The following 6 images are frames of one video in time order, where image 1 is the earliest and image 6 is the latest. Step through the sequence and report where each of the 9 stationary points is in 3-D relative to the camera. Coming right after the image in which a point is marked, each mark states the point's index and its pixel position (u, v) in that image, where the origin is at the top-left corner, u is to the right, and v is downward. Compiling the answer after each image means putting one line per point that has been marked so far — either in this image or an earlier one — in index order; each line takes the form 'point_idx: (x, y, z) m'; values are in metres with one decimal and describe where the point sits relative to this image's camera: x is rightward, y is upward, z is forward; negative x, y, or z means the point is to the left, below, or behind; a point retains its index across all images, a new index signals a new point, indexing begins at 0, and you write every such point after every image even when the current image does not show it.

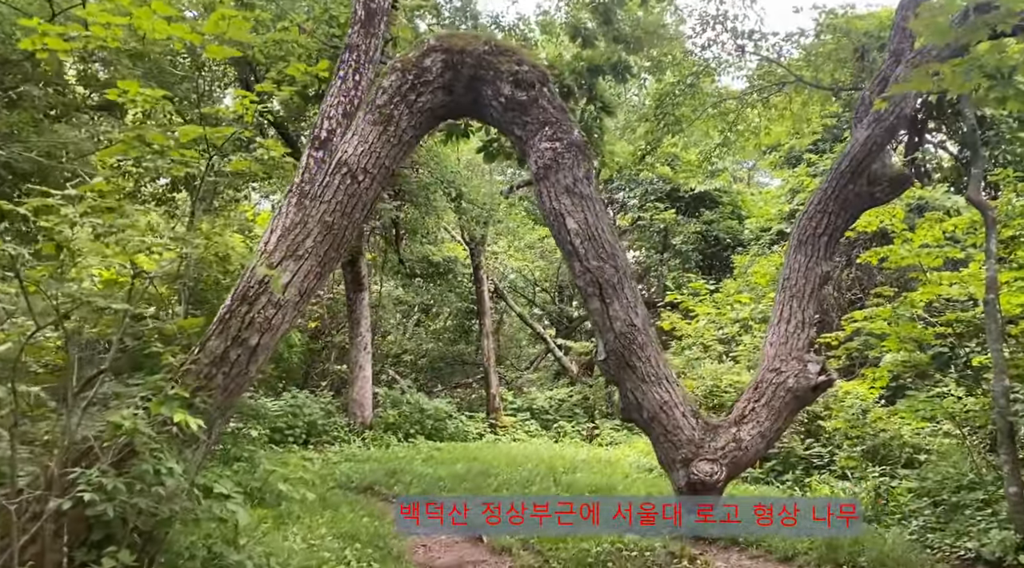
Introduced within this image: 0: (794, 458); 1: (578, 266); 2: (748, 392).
0: (+3.4, -2.1, +9.8) m
1: (+0.3, +0.1, +5.2) m
2: (+1.5, -0.7, +5.3) m
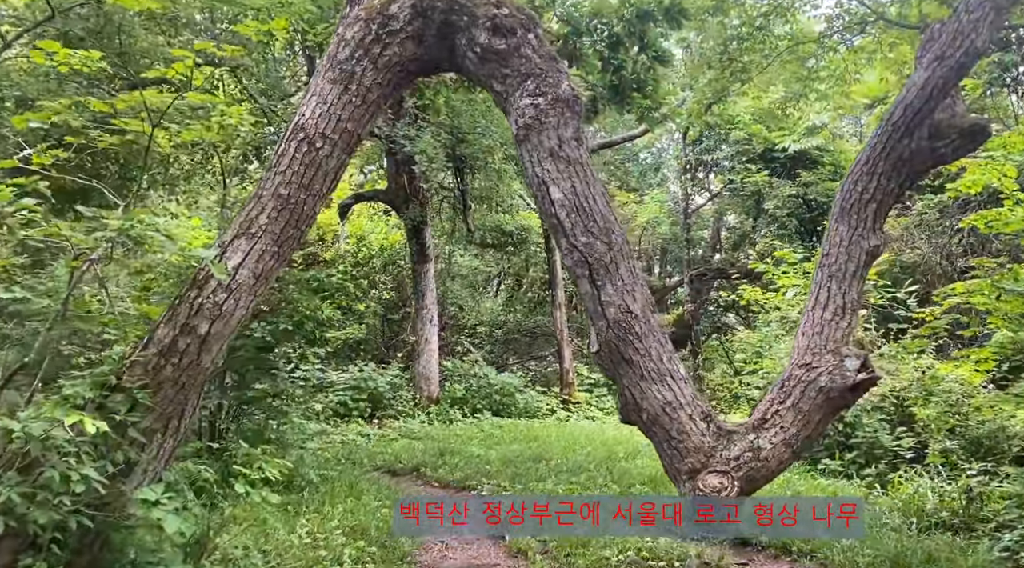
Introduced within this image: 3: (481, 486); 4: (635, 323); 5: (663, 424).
0: (+4.0, -1.8, +8.7) m
1: (+0.3, +0.2, +4.6) m
2: (+1.4, -0.6, +4.5) m
3: (-0.3, -2.0, +8.1) m
4: (+0.6, -0.2, +4.4) m
5: (+0.8, -0.8, +4.4) m
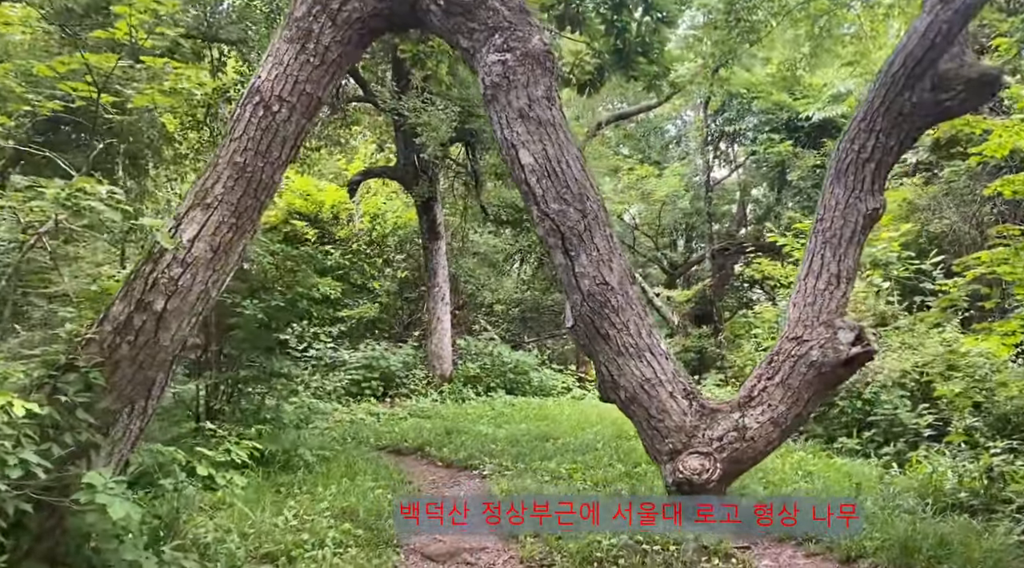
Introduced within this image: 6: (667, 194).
0: (+4.0, -1.5, +8.4) m
1: (+0.1, +0.4, +4.3) m
2: (+1.3, -0.4, +4.2) m
3: (-0.3, -1.8, +7.9) m
4: (+0.5, -0.1, +4.2) m
5: (+0.7, -0.6, +4.1) m
6: (+3.3, +1.9, +17.1) m
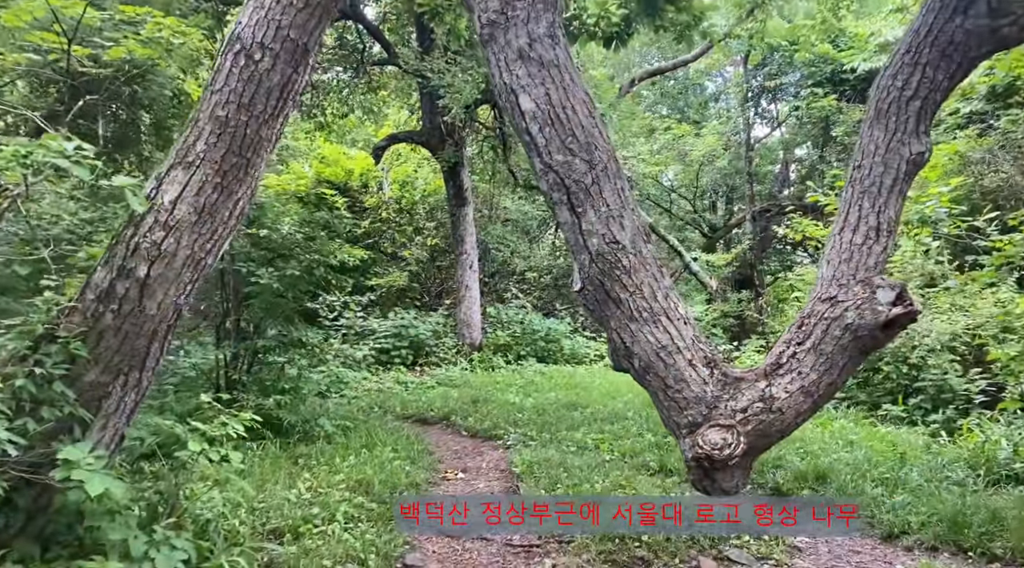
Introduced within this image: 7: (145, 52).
0: (+4.3, -1.1, +7.9) m
1: (+0.1, +0.6, +4.0) m
2: (+1.3, -0.2, +3.9) m
3: (0.0, -1.4, +7.7) m
4: (+0.5, +0.1, +3.8) m
5: (+0.7, -0.4, +3.8) m
6: (+3.9, +2.7, +16.6) m
7: (-2.5, +1.5, +5.3) m
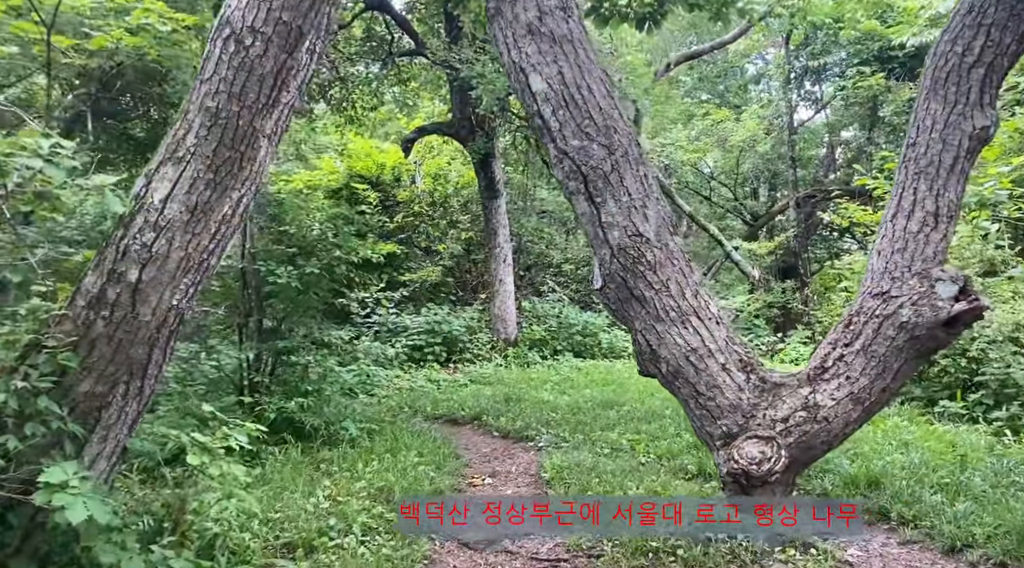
0: (+4.5, -0.9, +7.4) m
1: (+0.2, +0.6, +3.6) m
2: (+1.4, -0.2, +3.5) m
3: (+0.3, -1.4, +7.4) m
4: (+0.6, +0.1, +3.5) m
5: (+0.8, -0.4, +3.5) m
6: (+4.6, +2.9, +16.0) m
7: (-2.3, +1.5, +5.1) m
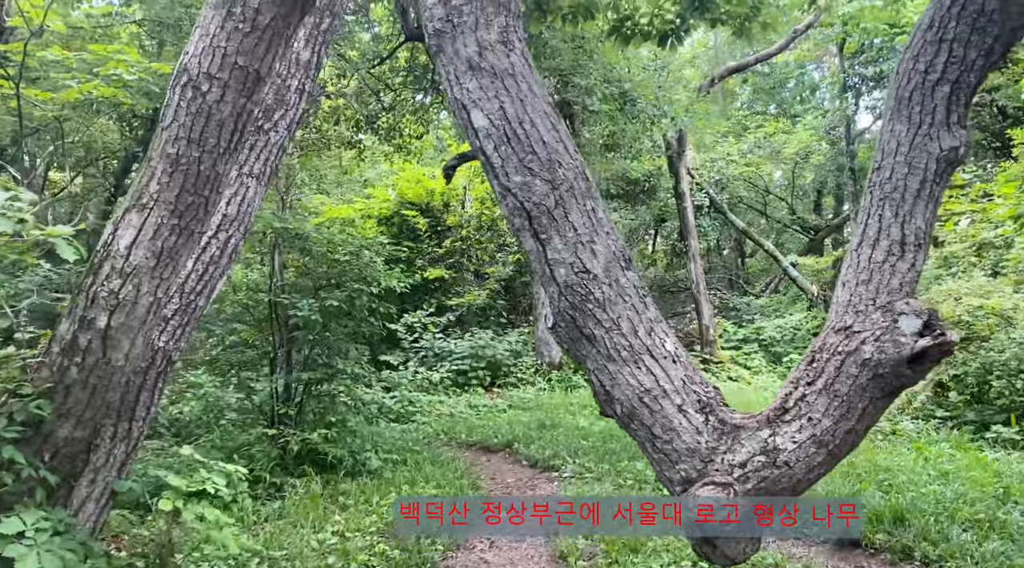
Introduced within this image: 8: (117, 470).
0: (+4.7, -1.1, +6.8) m
1: (0.0, +0.4, +3.5) m
2: (+1.2, -0.3, +3.3) m
3: (+0.5, -1.6, +7.2) m
4: (+0.4, 0.0, +3.4) m
5: (+0.6, -0.5, +3.3) m
6: (+5.5, +2.6, +15.5) m
7: (-2.4, +1.3, +5.3) m
8: (-1.8, -0.9, +3.7) m
